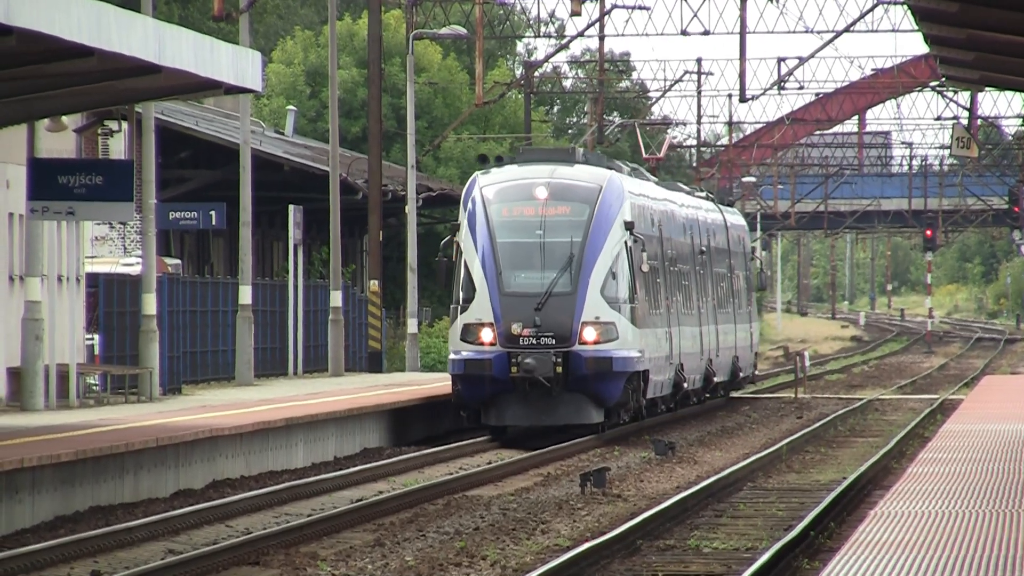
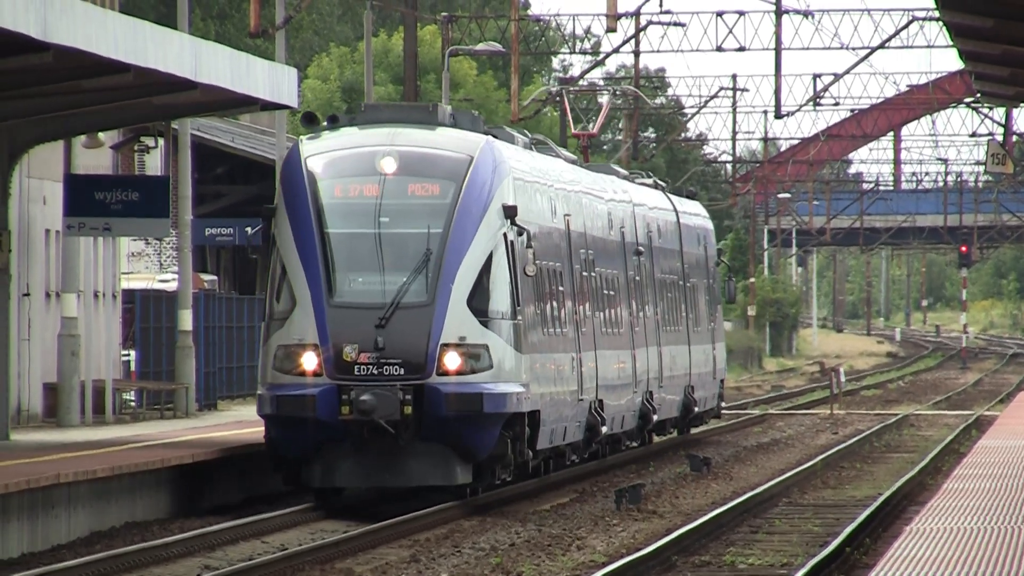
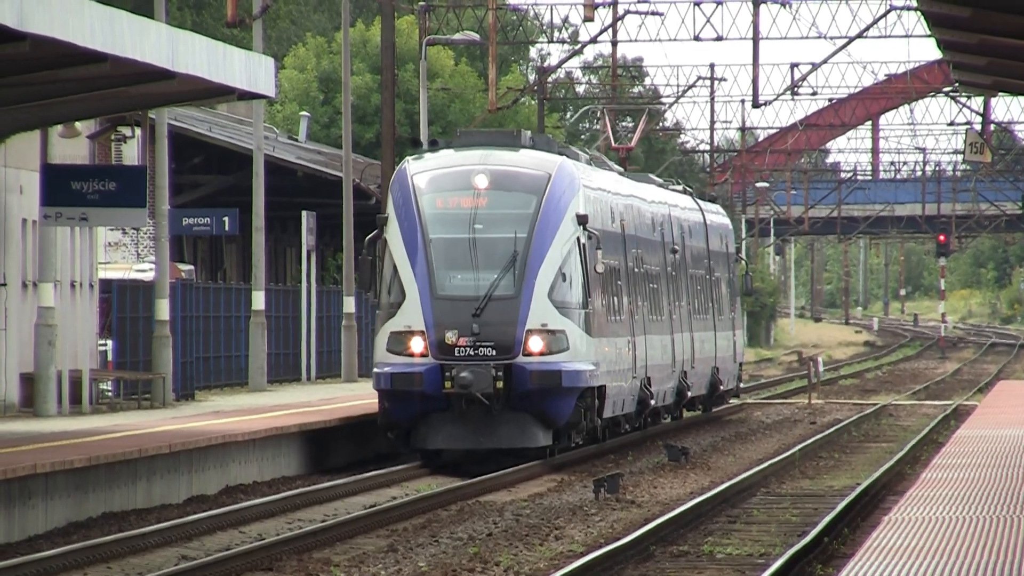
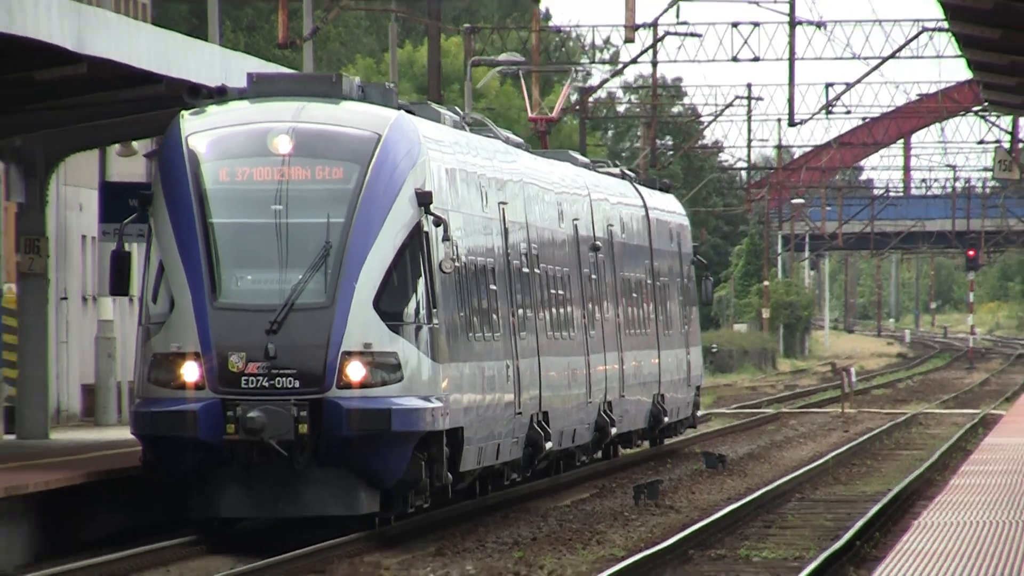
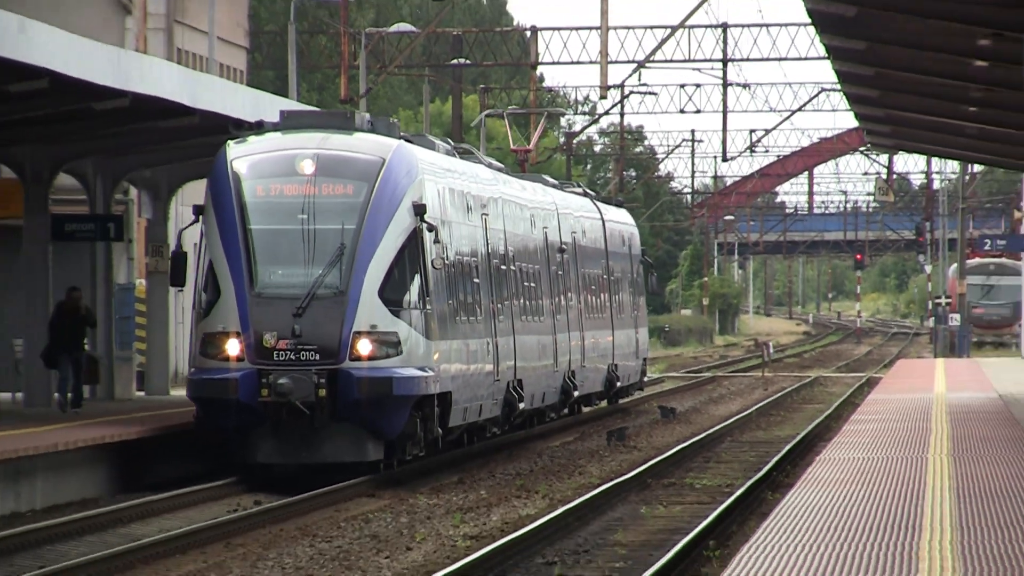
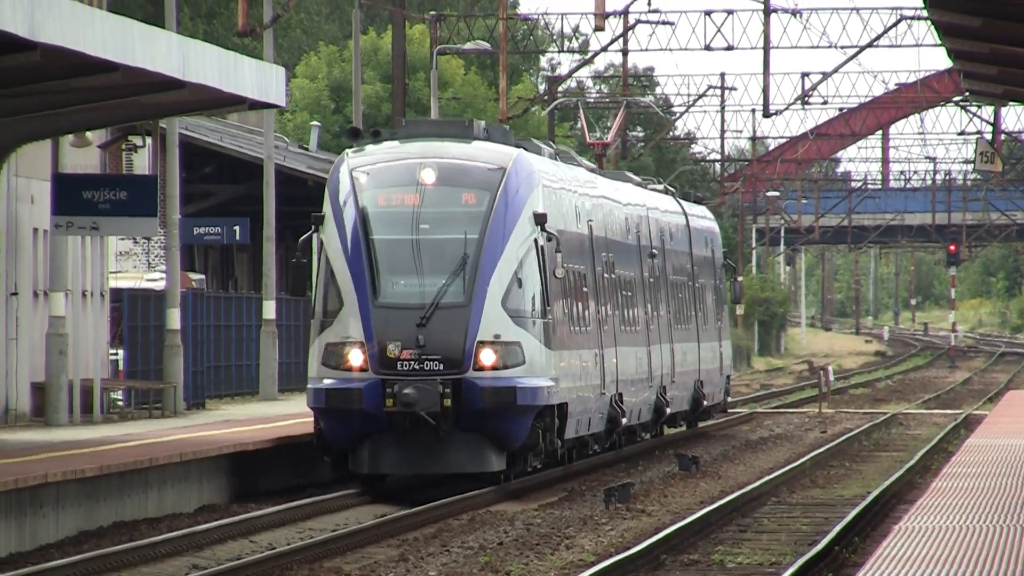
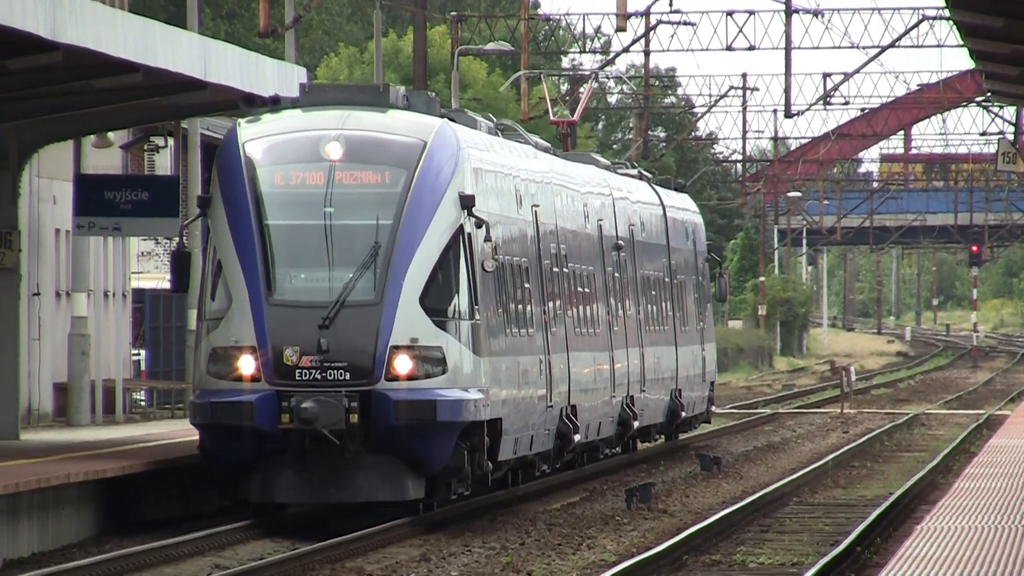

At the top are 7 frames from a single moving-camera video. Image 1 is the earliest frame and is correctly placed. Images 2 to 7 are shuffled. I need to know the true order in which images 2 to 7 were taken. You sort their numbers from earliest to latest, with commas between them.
3, 6, 2, 7, 4, 5
